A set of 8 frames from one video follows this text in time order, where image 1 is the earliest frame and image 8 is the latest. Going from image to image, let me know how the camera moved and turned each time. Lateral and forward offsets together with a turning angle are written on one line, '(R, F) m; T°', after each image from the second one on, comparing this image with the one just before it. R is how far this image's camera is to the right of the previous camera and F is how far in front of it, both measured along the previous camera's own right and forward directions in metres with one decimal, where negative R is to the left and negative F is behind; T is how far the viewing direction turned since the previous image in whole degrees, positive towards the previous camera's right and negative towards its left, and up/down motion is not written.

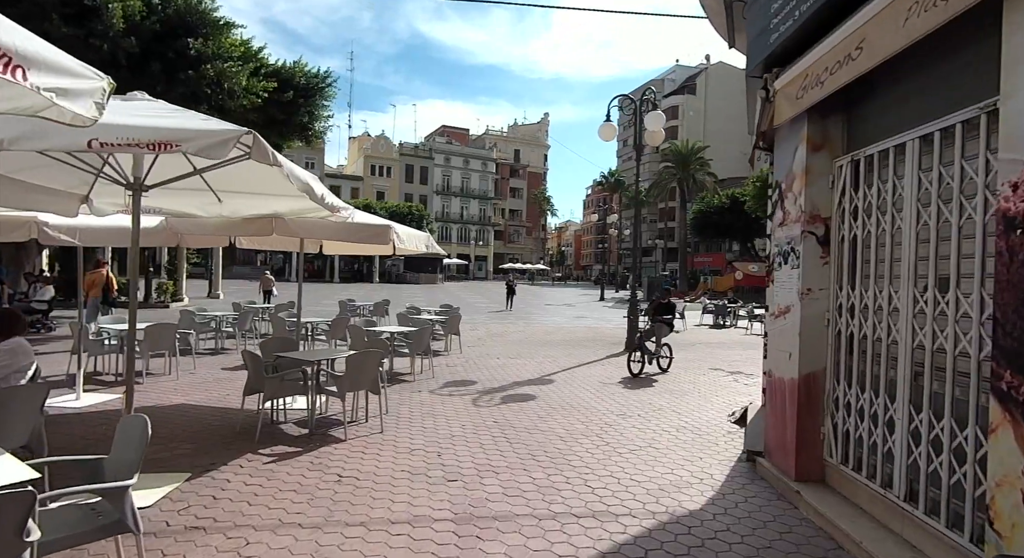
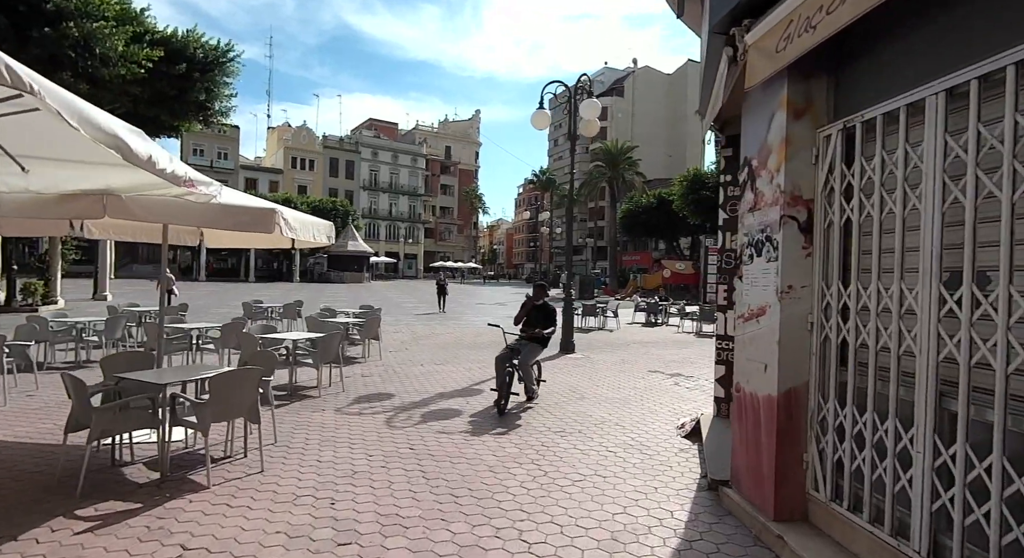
(+0.1, +0.9) m; +6°
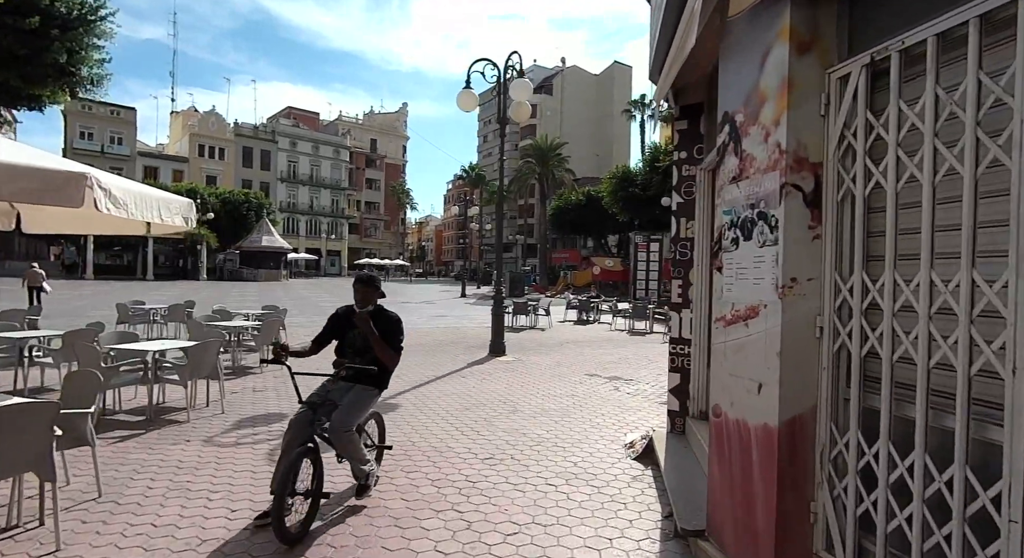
(+0.1, +1.0) m; +6°
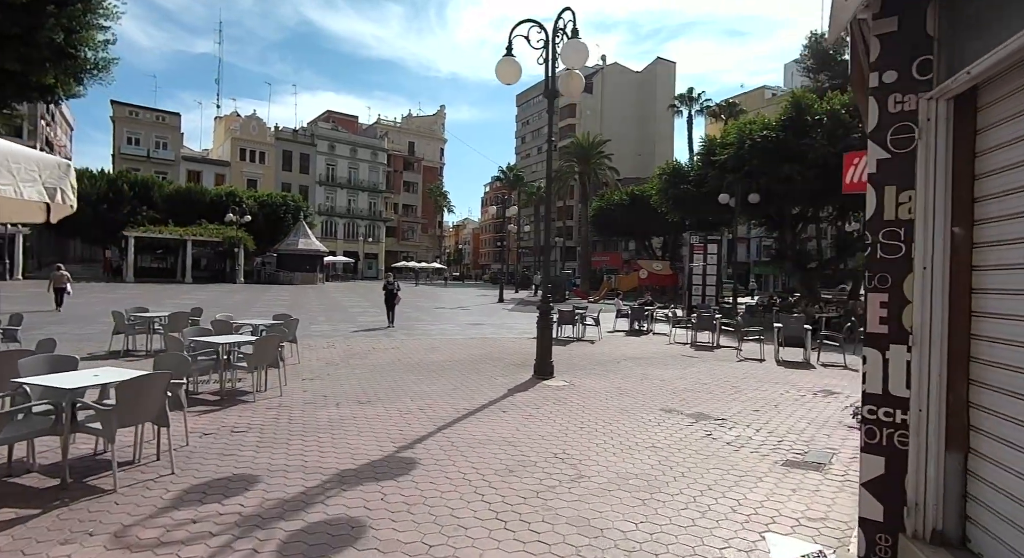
(-0.2, +2.0) m; -3°
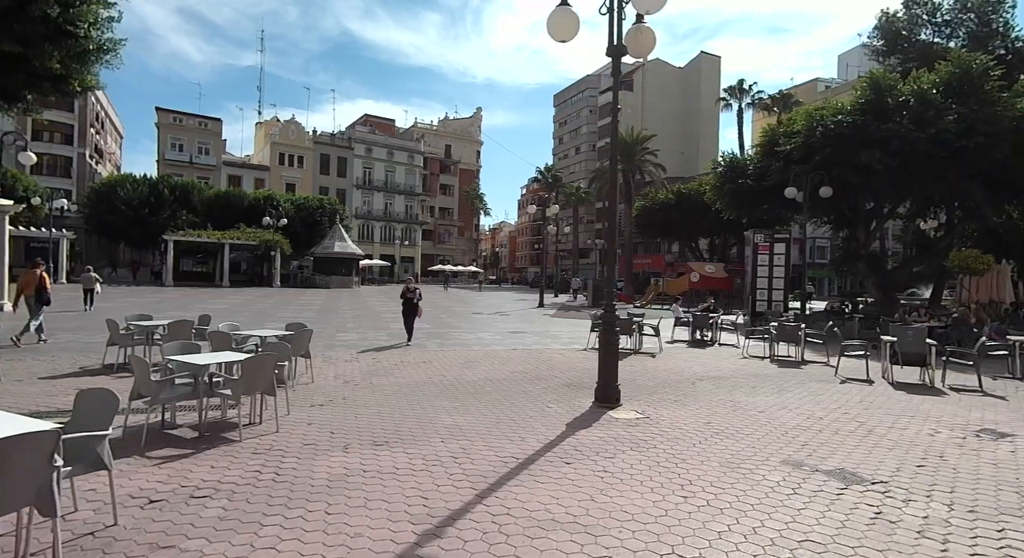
(-0.3, +1.9) m; -3°
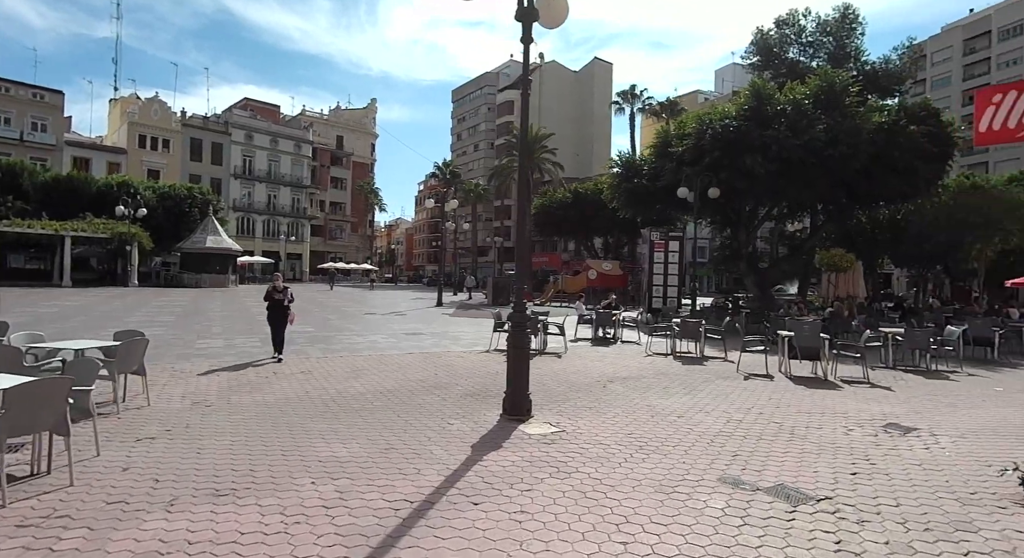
(0.0, +1.1) m; +9°
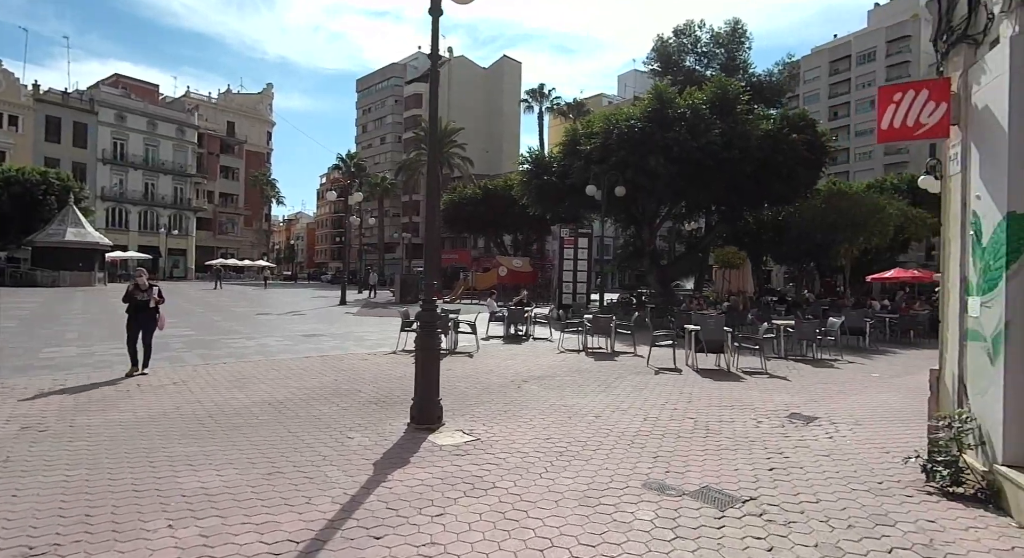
(0.0, +0.6) m; +8°
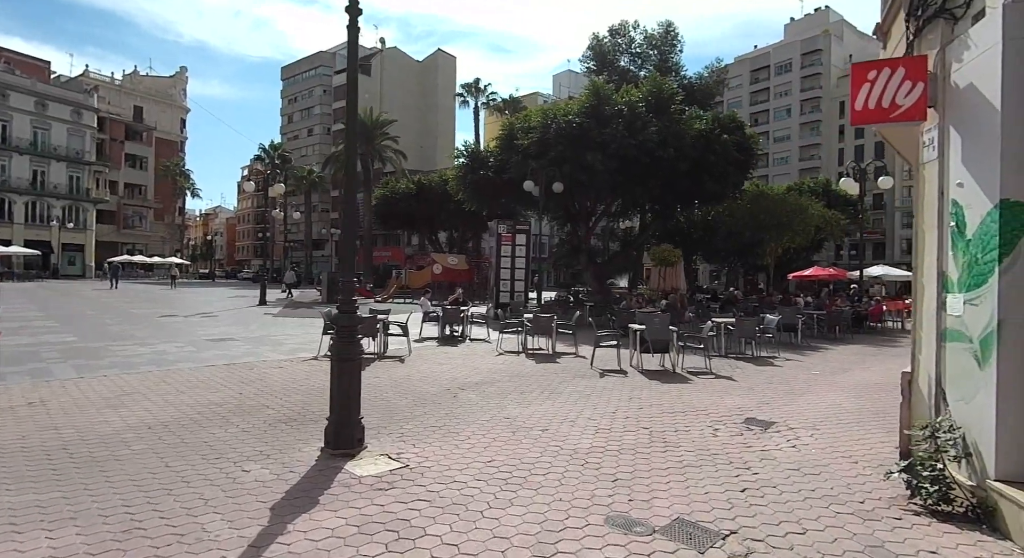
(0.0, +0.9) m; +6°
